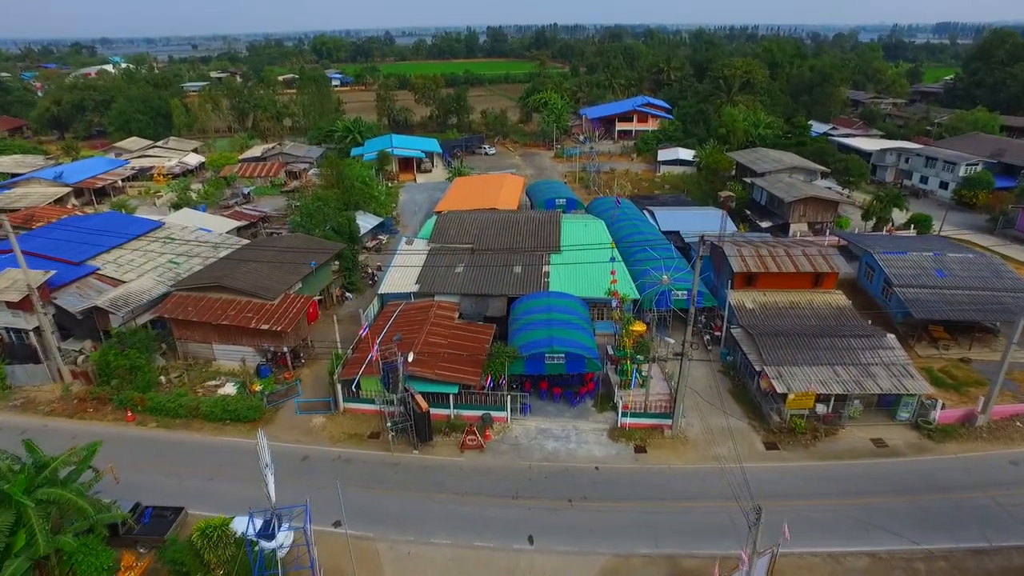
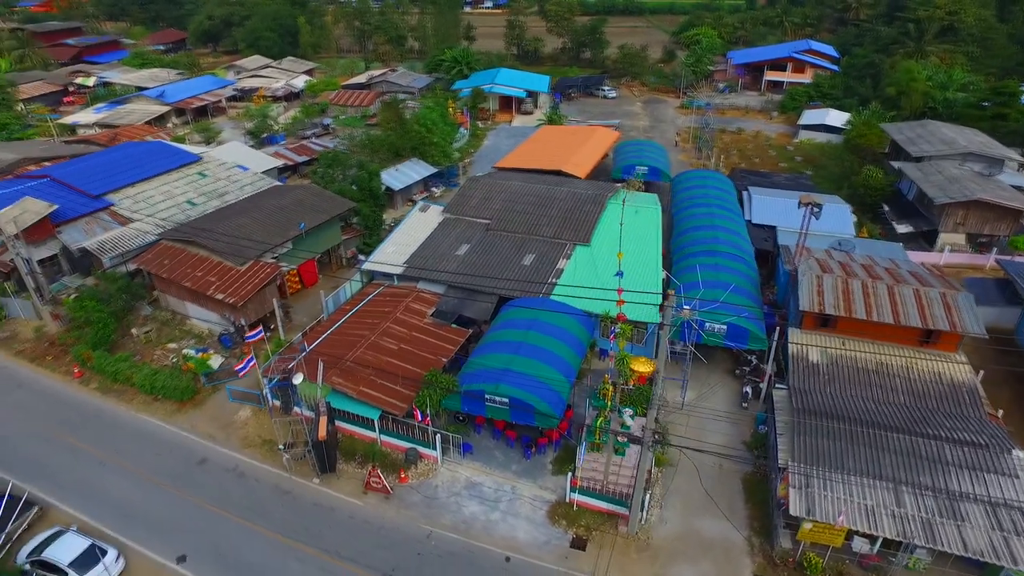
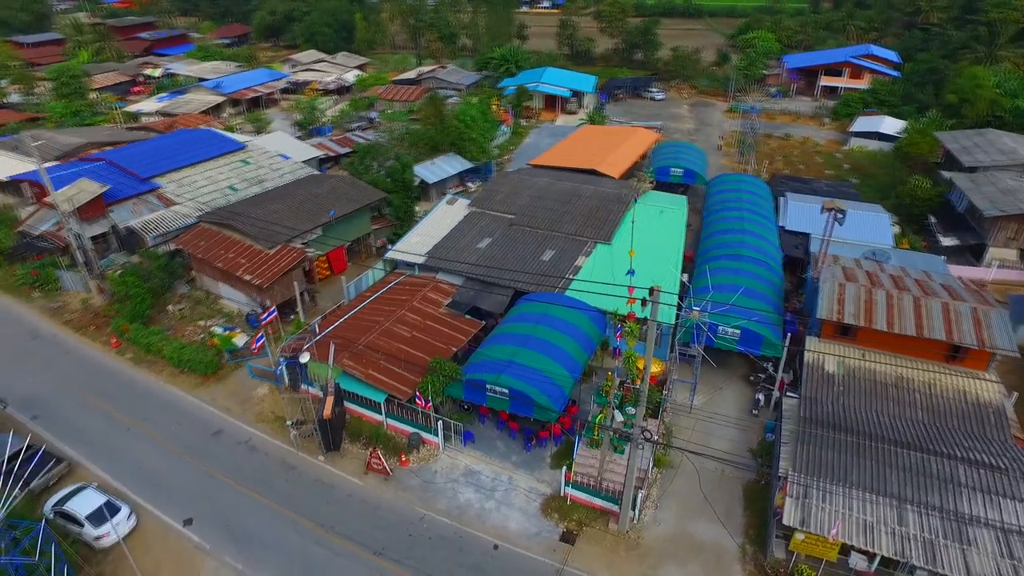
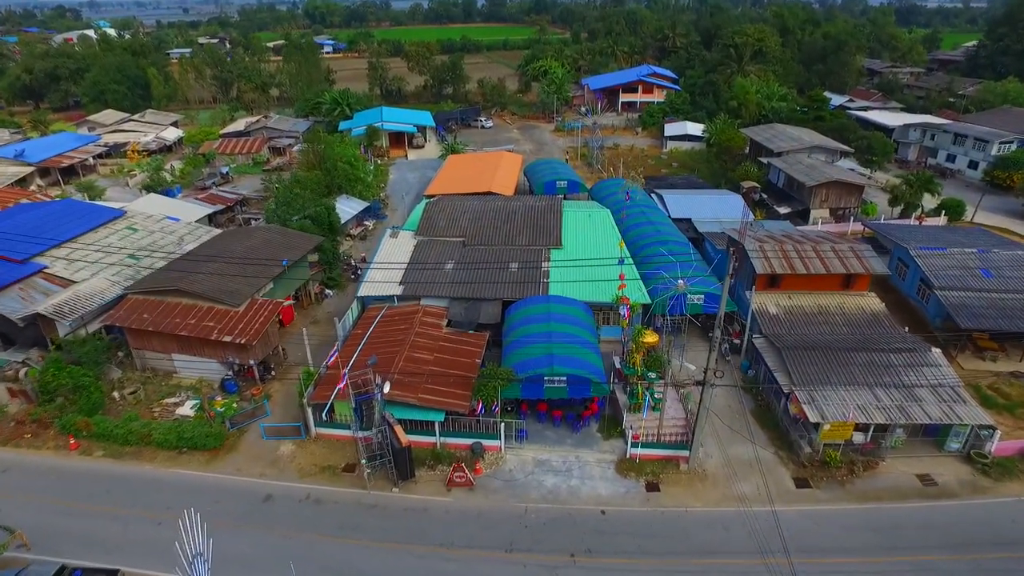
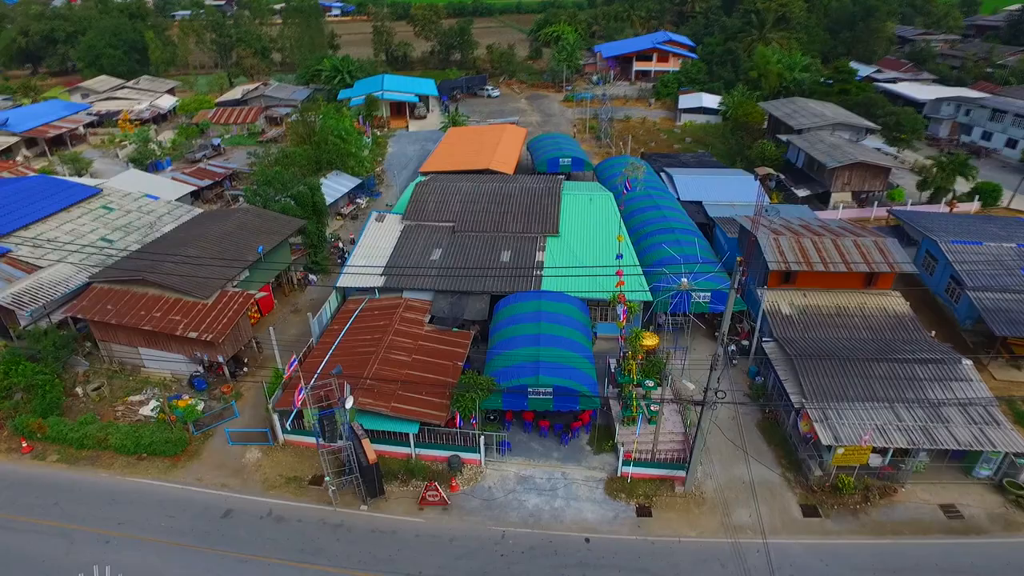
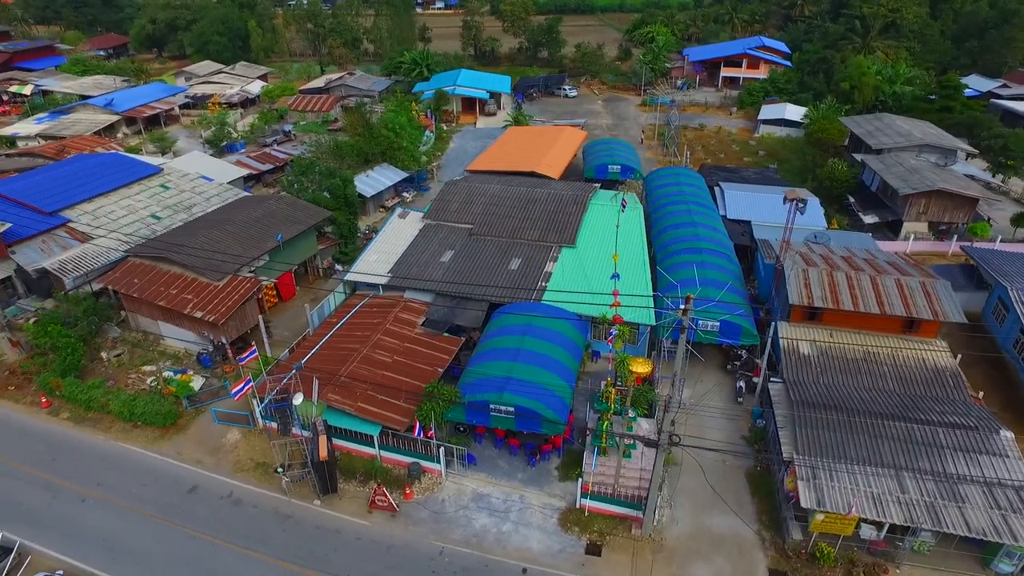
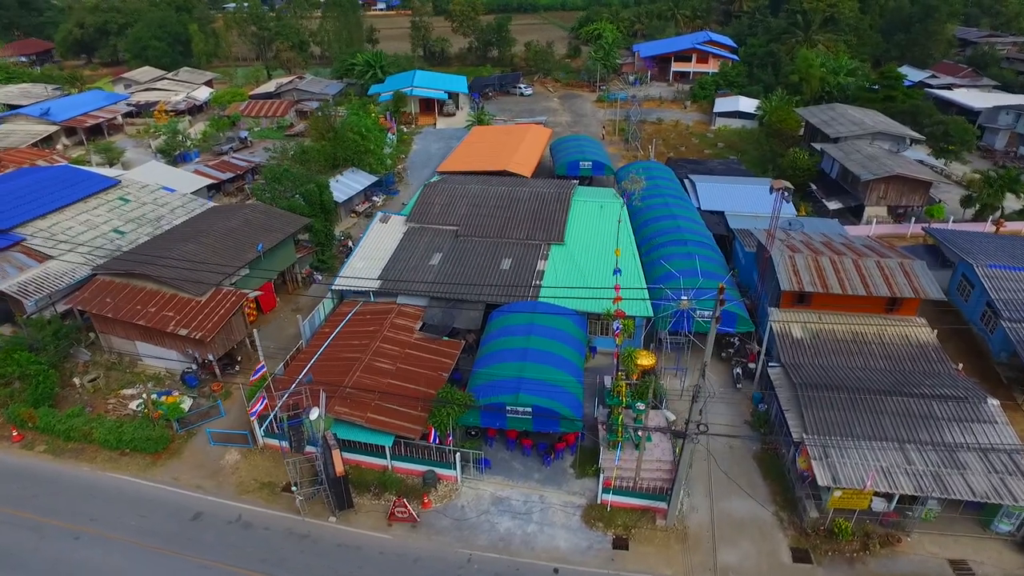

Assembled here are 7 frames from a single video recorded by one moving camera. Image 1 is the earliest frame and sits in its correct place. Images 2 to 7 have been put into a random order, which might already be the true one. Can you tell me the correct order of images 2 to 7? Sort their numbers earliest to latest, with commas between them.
4, 5, 7, 6, 2, 3
